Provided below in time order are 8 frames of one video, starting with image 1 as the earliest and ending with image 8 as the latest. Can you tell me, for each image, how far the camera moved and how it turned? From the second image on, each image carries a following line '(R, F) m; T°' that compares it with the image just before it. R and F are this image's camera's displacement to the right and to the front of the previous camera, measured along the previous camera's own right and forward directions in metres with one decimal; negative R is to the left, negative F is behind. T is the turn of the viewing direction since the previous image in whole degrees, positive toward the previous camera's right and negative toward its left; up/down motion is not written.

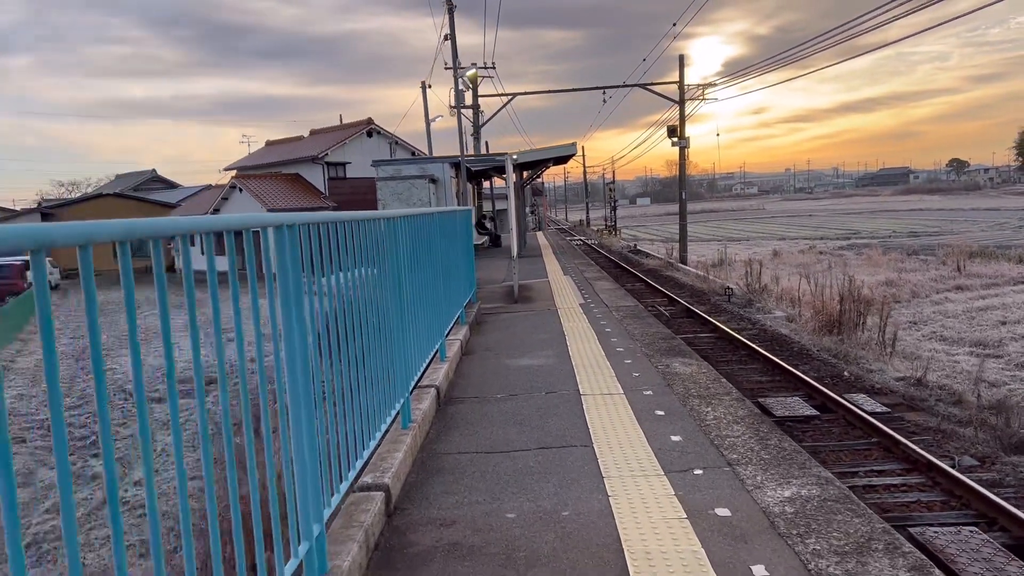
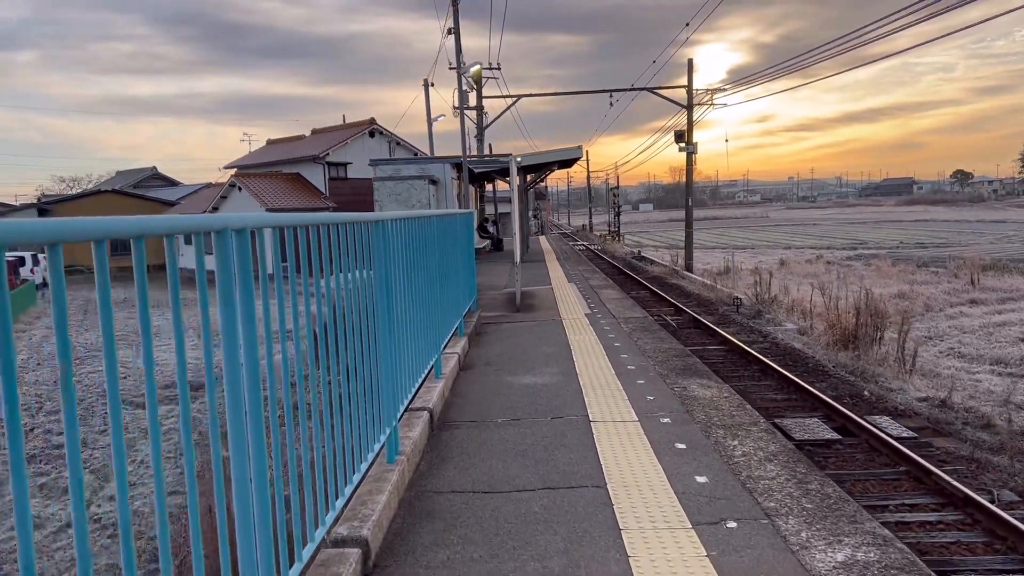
(0.0, +0.5) m; 0°
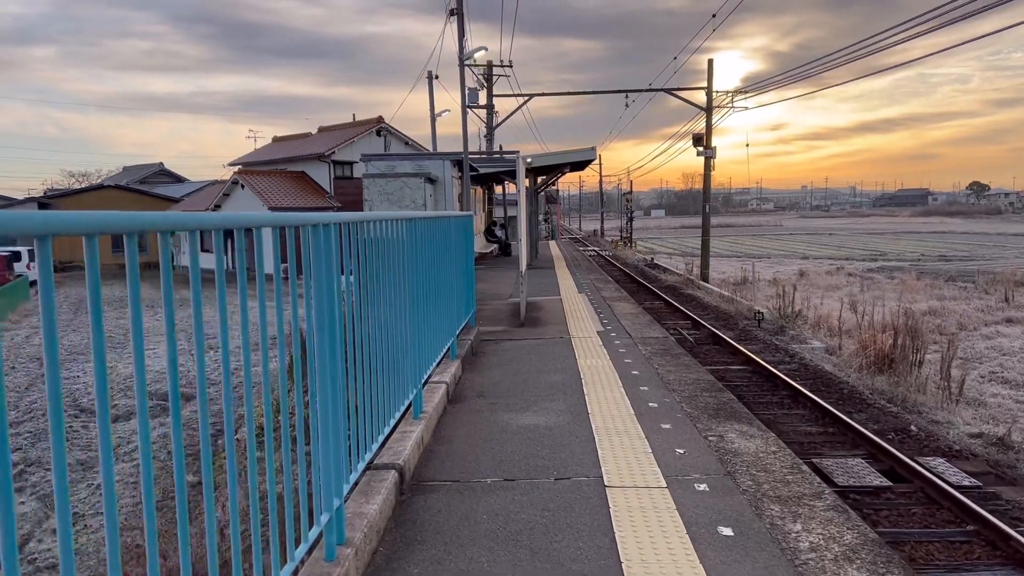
(0.0, +0.9) m; -1°
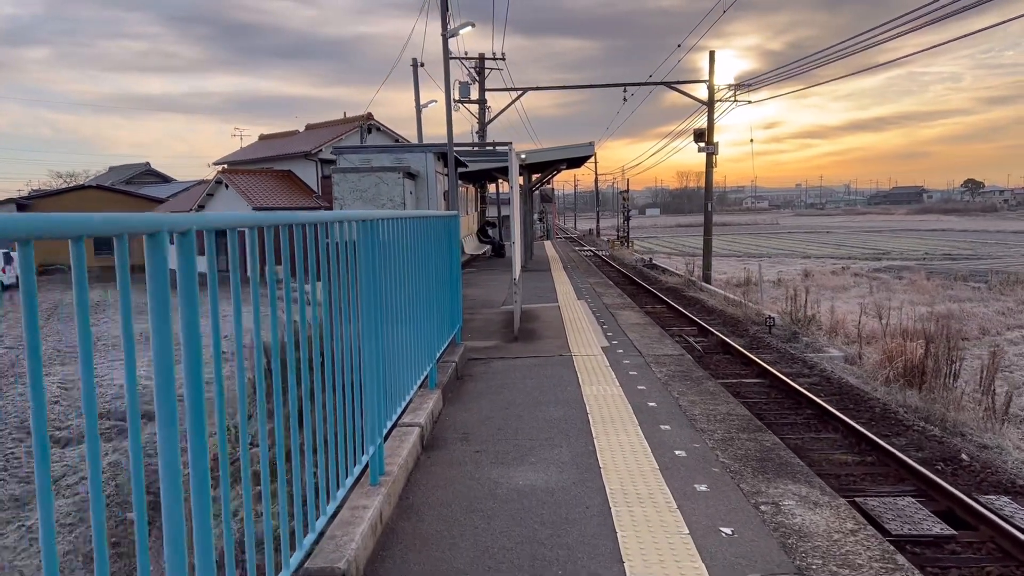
(0.0, +0.9) m; 0°
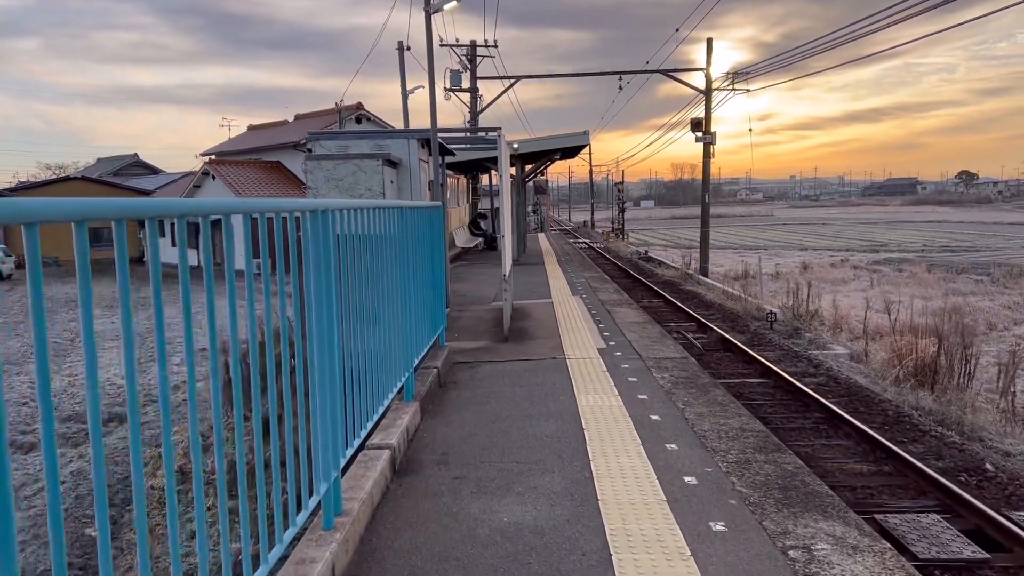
(0.0, +0.5) m; 0°
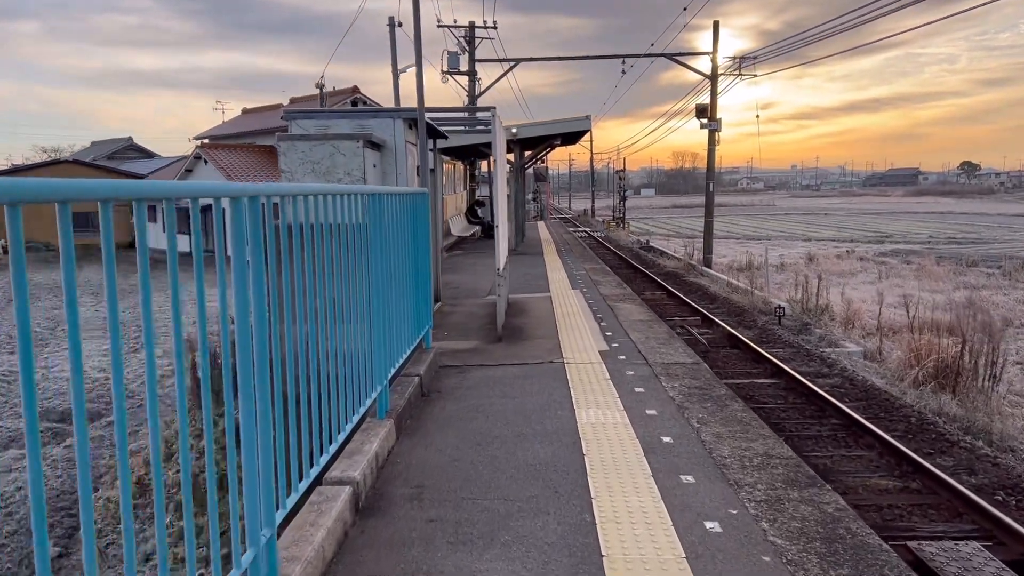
(0.0, +0.5) m; 0°
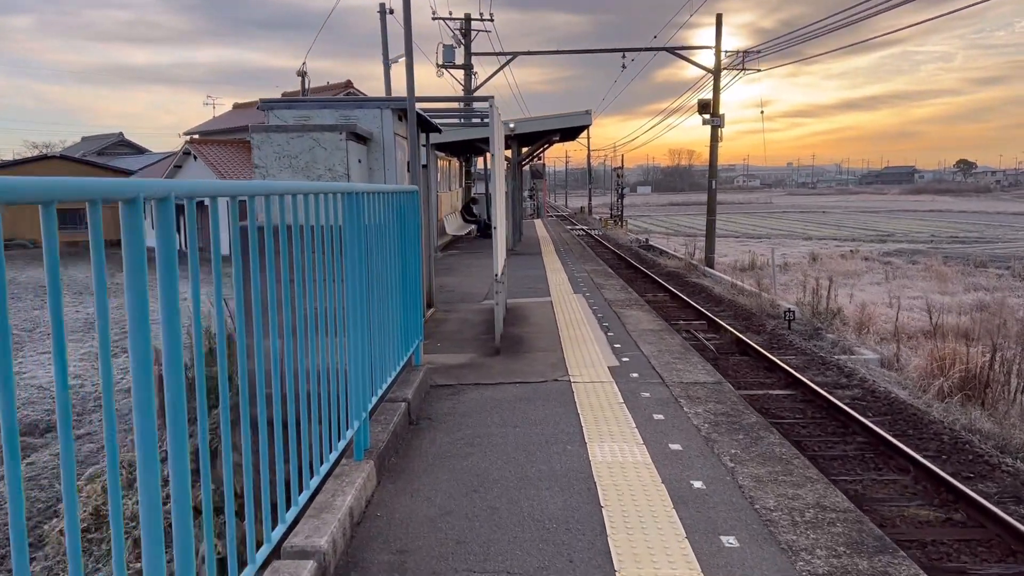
(0.0, +0.5) m; 0°
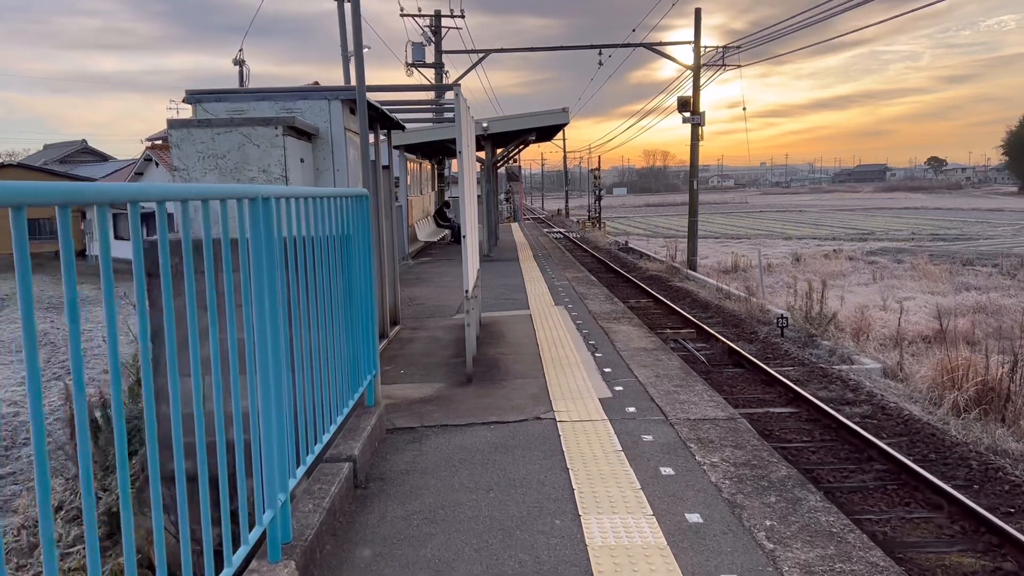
(0.0, +0.7) m; +2°
